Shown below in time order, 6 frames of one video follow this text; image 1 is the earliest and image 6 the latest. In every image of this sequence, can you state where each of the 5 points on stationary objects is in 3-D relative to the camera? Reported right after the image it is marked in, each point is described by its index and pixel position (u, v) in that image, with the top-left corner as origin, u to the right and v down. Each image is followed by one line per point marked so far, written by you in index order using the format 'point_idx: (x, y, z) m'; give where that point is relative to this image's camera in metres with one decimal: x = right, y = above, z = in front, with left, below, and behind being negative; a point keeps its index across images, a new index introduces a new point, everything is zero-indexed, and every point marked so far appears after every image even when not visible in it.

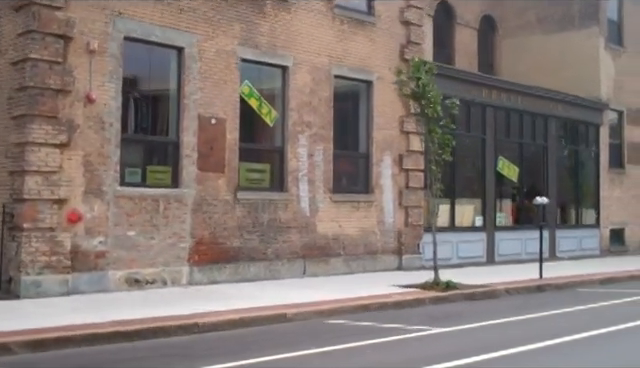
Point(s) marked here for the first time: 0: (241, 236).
0: (-1.2, -0.8, +16.3) m
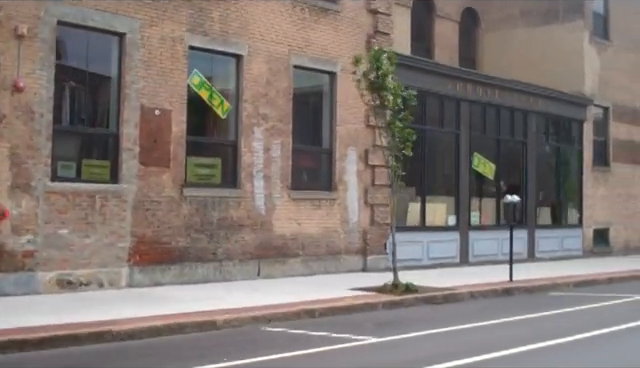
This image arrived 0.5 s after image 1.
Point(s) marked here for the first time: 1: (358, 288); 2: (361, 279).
0: (-1.9, -0.7, +15.4) m
1: (+0.6, -1.5, +15.2) m
2: (+0.7, -1.5, +17.1) m
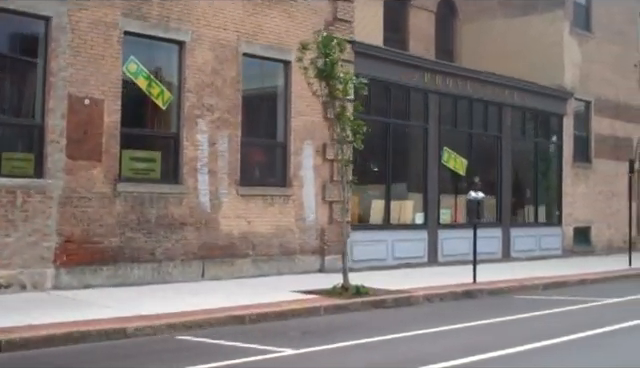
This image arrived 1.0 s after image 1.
0: (-2.7, -0.7, +14.3) m
1: (-0.2, -1.4, +14.2) m
2: (-0.1, -1.4, +16.1) m
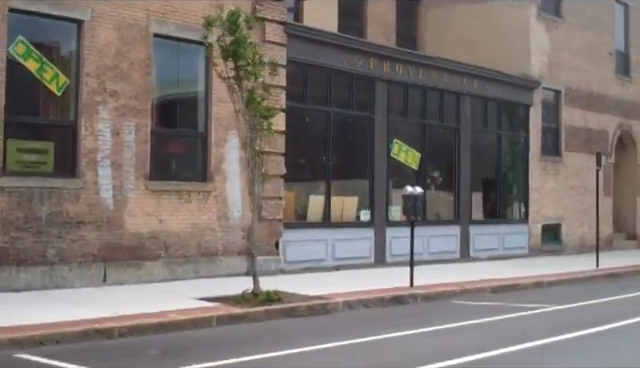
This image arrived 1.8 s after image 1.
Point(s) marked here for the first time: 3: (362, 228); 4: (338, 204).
0: (-3.8, -0.6, +12.8) m
1: (-1.3, -1.3, +12.7) m
2: (-1.2, -1.4, +14.6) m
3: (+0.7, -0.8, +18.6) m
4: (+0.3, -0.3, +18.2) m
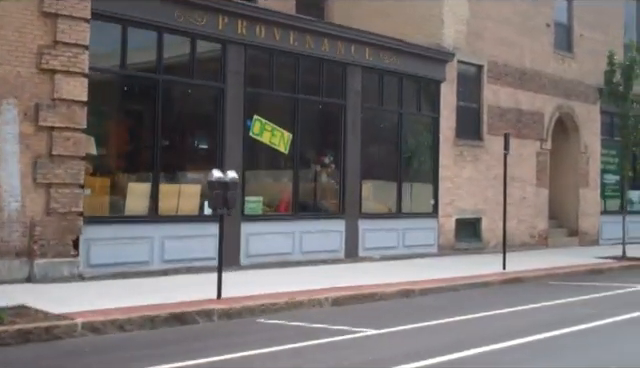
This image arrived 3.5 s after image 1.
0: (-6.2, -0.4, +9.6) m
1: (-3.7, -1.2, +9.5) m
2: (-3.6, -1.2, +11.3) m
3: (-1.6, -0.5, +15.4) m
4: (-2.1, -0.1, +15.0) m
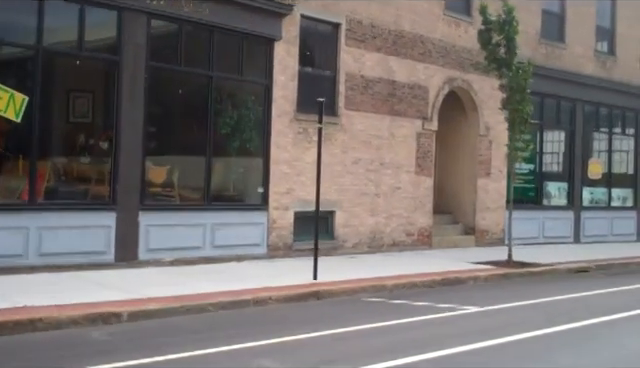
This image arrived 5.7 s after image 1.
0: (-9.1, -0.1, +5.5) m
1: (-6.7, -0.9, +5.4) m
2: (-6.6, -0.9, +7.2) m
3: (-4.7, -0.3, +11.3) m
4: (-5.1, +0.1, +10.9) m
